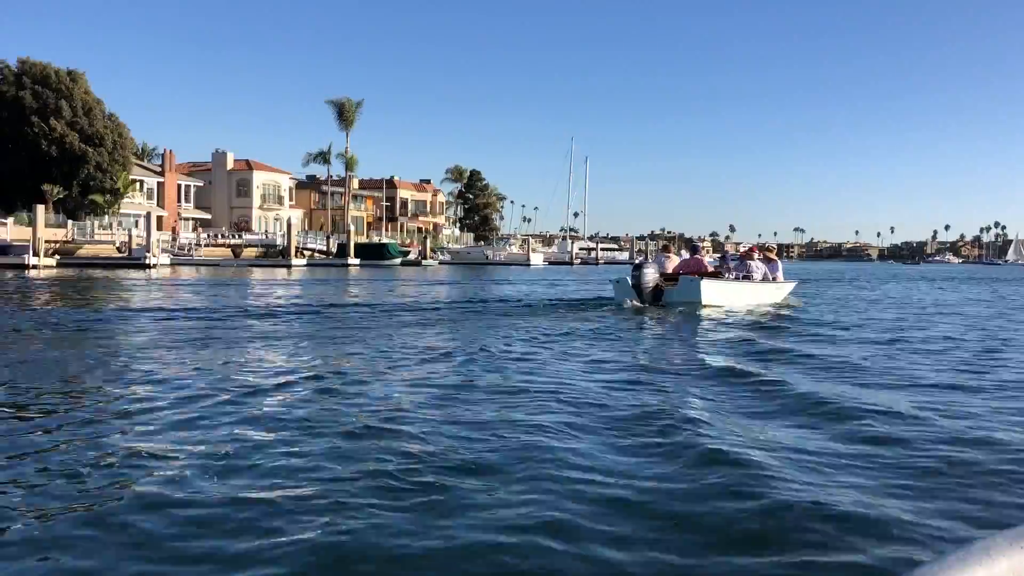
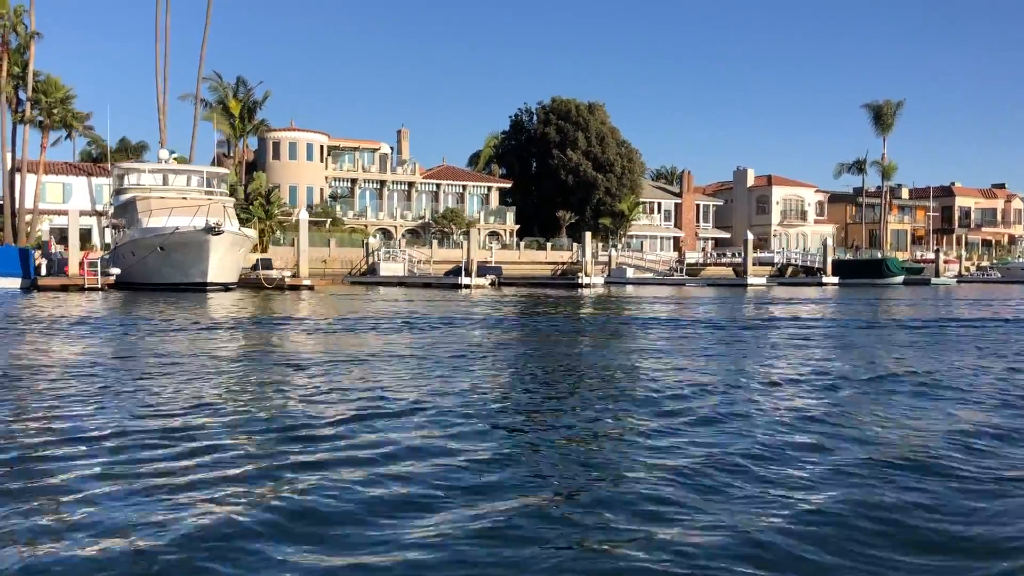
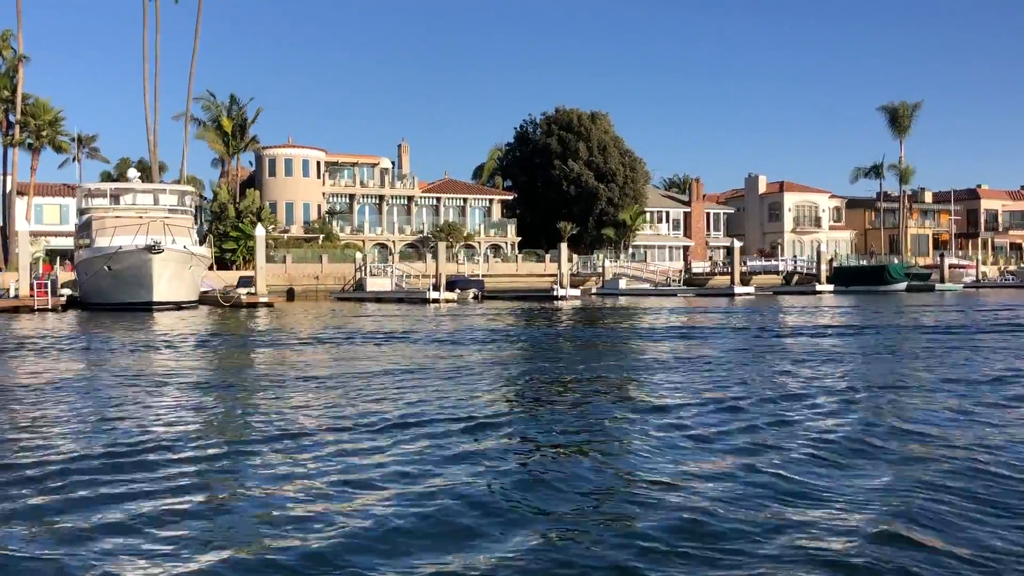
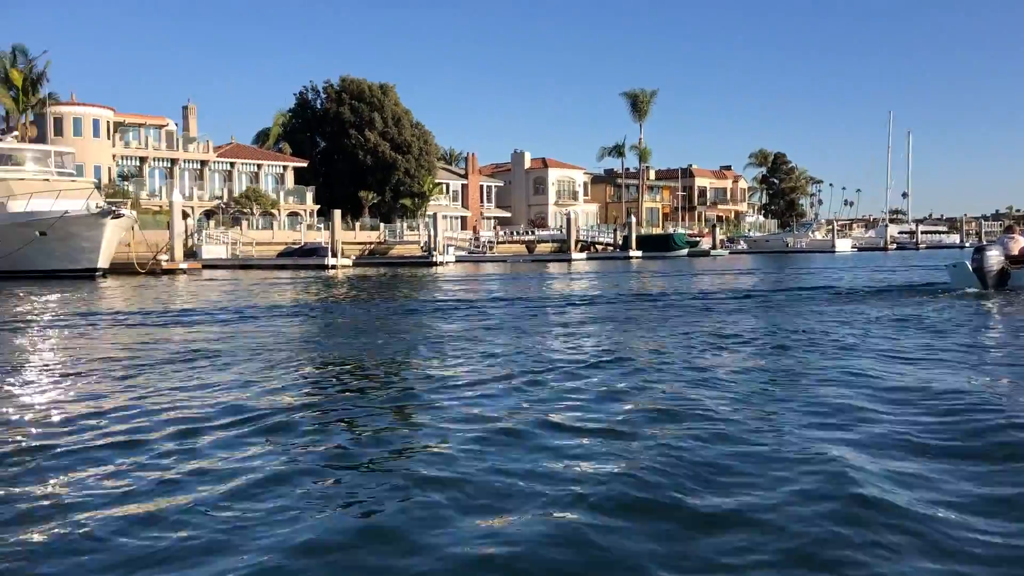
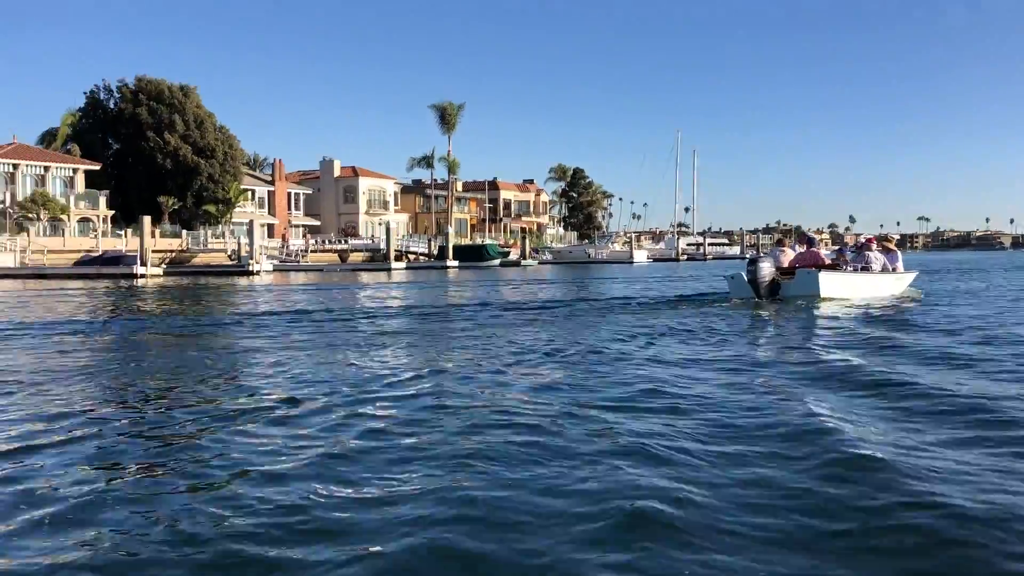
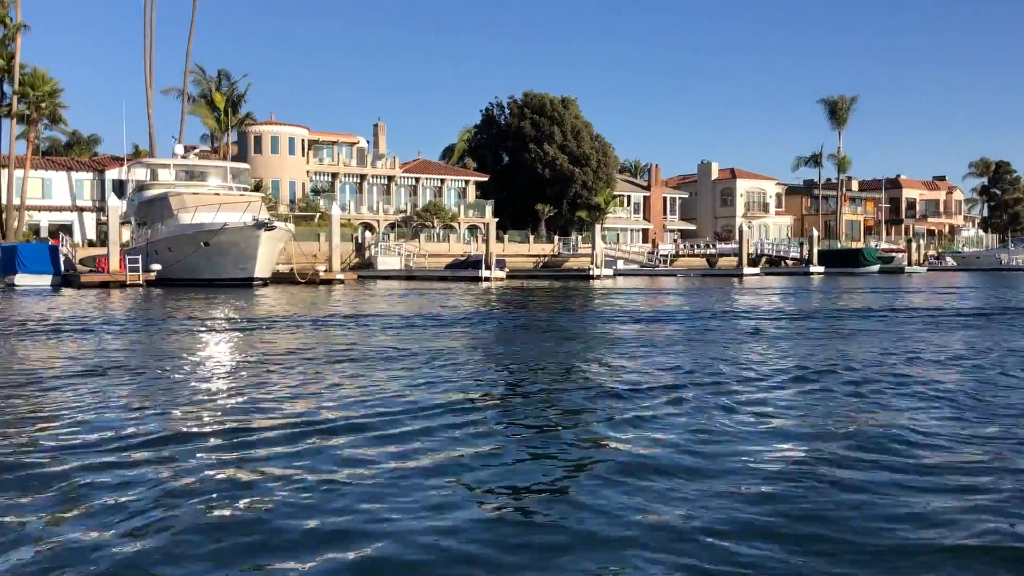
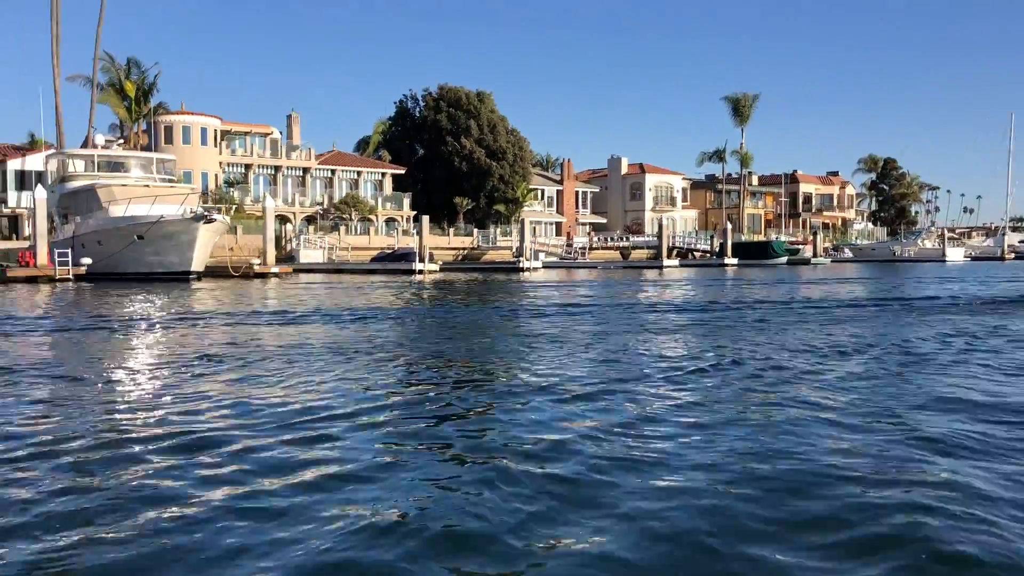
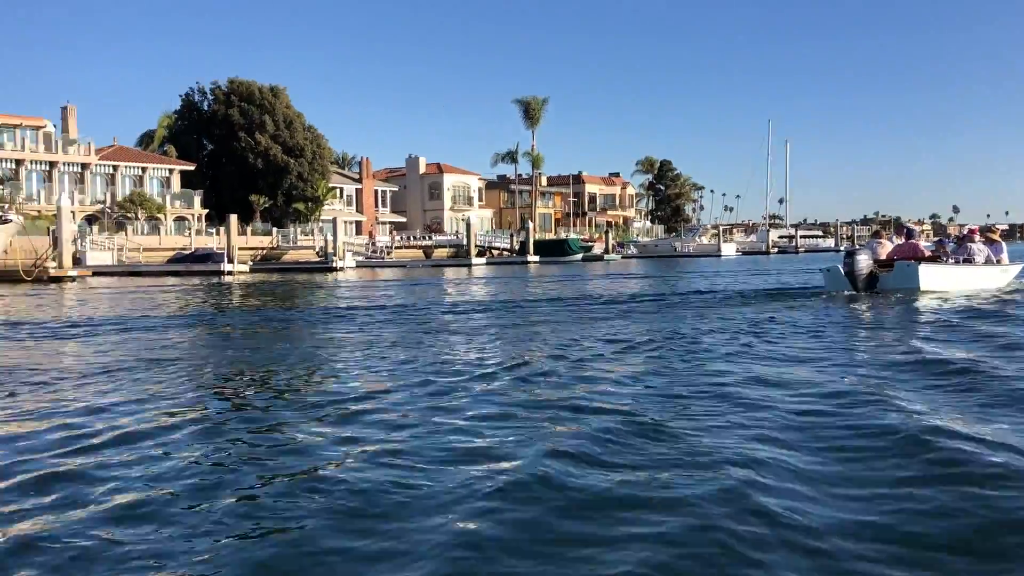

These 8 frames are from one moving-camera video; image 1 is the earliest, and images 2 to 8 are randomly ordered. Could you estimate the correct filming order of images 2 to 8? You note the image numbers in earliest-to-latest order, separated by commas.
5, 8, 4, 7, 6, 2, 3
